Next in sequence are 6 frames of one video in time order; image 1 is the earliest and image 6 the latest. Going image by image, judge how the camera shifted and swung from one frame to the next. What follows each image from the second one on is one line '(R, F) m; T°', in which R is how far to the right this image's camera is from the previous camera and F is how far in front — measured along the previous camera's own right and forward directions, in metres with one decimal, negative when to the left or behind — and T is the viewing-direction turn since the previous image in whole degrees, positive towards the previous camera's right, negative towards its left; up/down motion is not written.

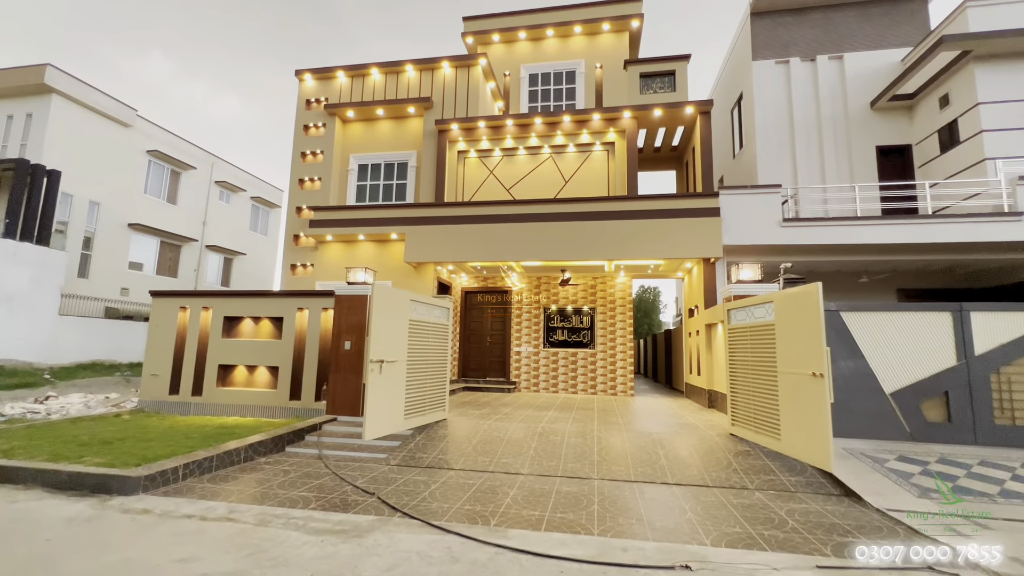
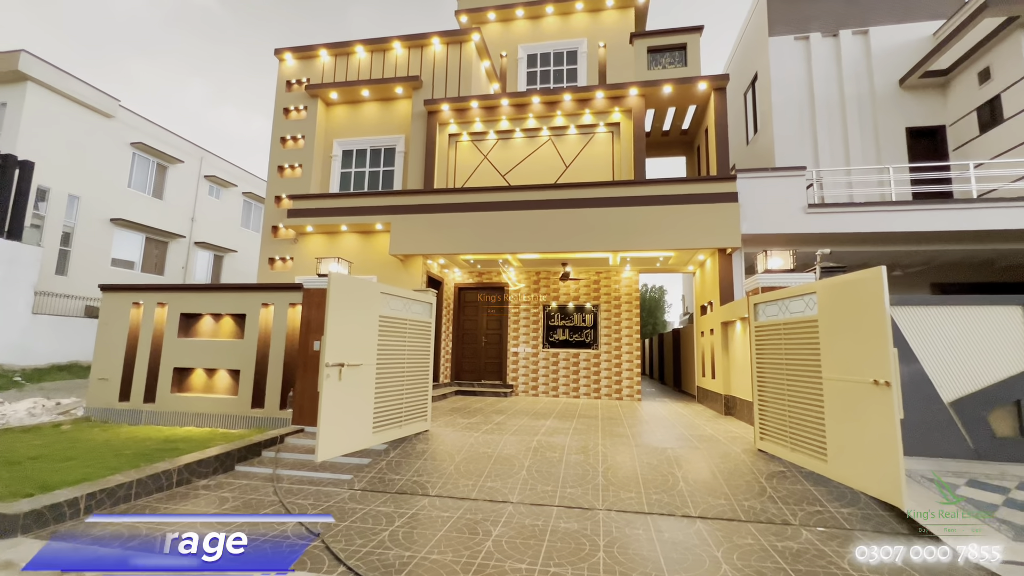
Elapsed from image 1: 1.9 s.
(+0.1, +0.8) m; 0°
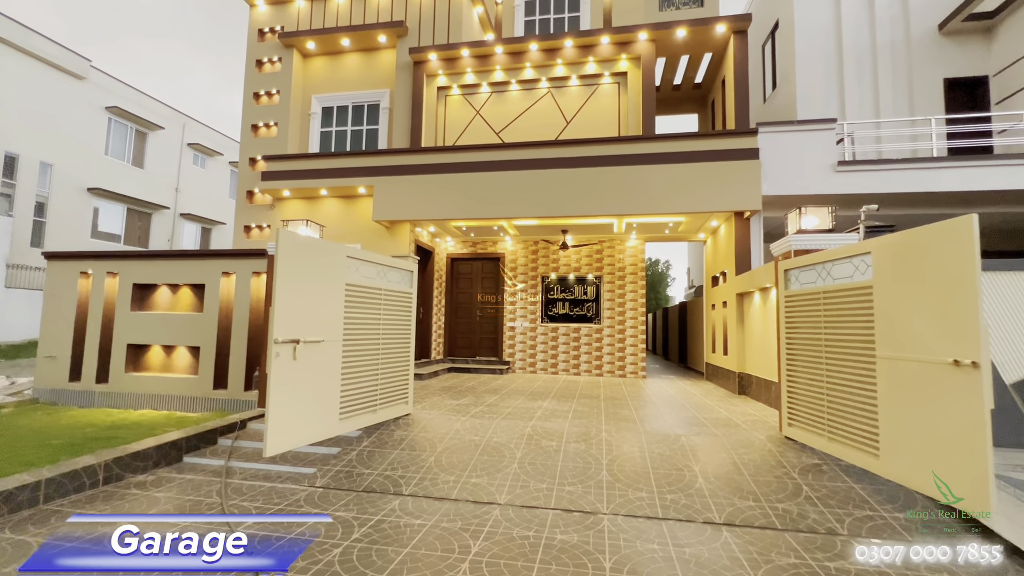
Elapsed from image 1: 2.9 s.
(+0.1, +0.7) m; 0°
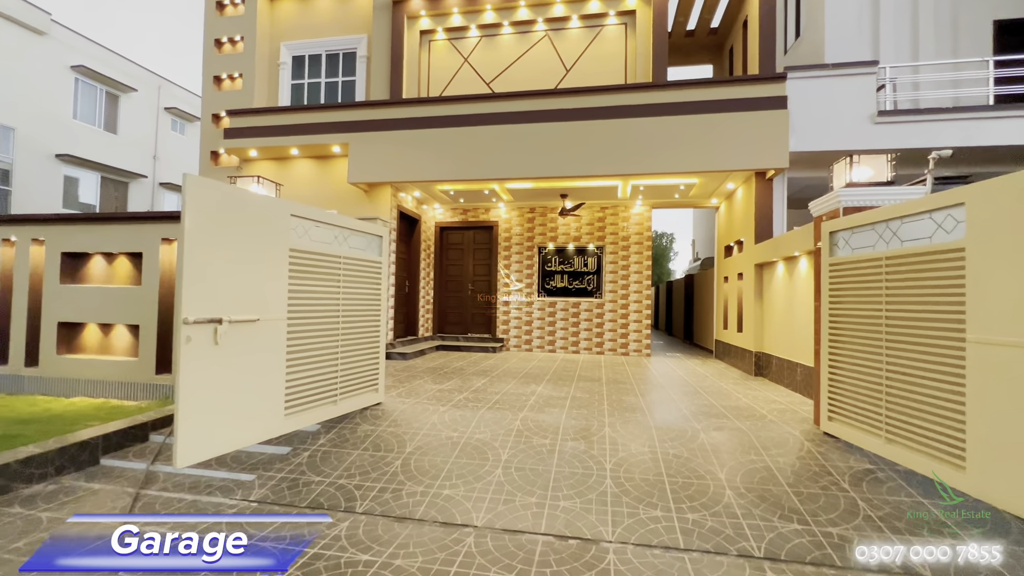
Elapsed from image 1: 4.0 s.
(+0.1, +0.7) m; 0°
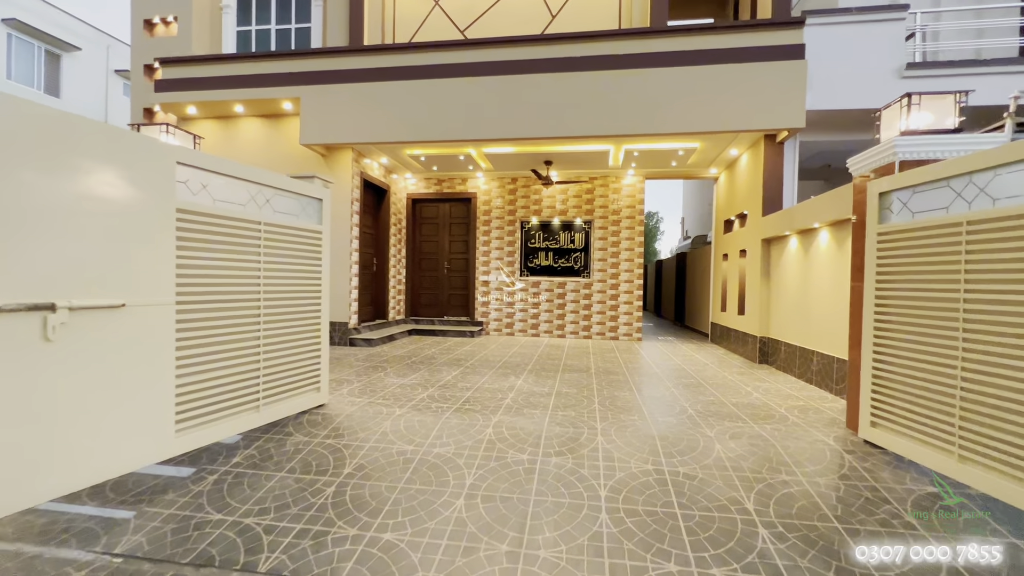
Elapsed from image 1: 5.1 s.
(+0.1, +0.7) m; +2°
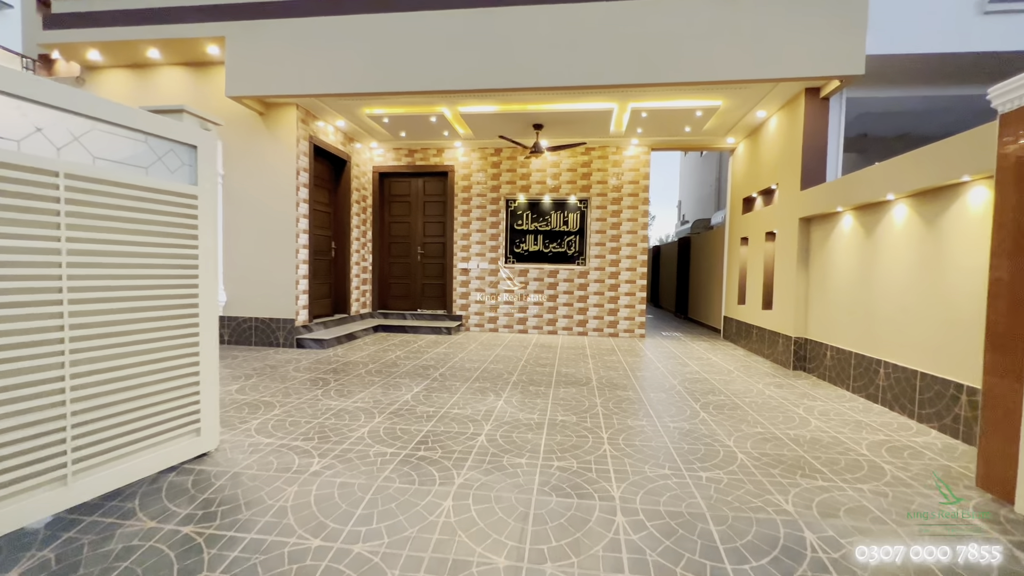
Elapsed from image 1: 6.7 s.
(+0.1, +1.0) m; +1°
